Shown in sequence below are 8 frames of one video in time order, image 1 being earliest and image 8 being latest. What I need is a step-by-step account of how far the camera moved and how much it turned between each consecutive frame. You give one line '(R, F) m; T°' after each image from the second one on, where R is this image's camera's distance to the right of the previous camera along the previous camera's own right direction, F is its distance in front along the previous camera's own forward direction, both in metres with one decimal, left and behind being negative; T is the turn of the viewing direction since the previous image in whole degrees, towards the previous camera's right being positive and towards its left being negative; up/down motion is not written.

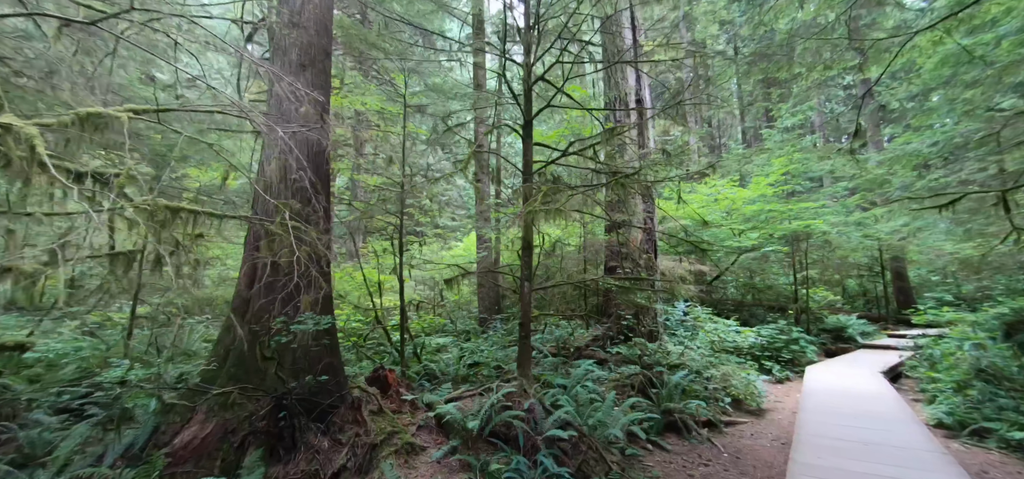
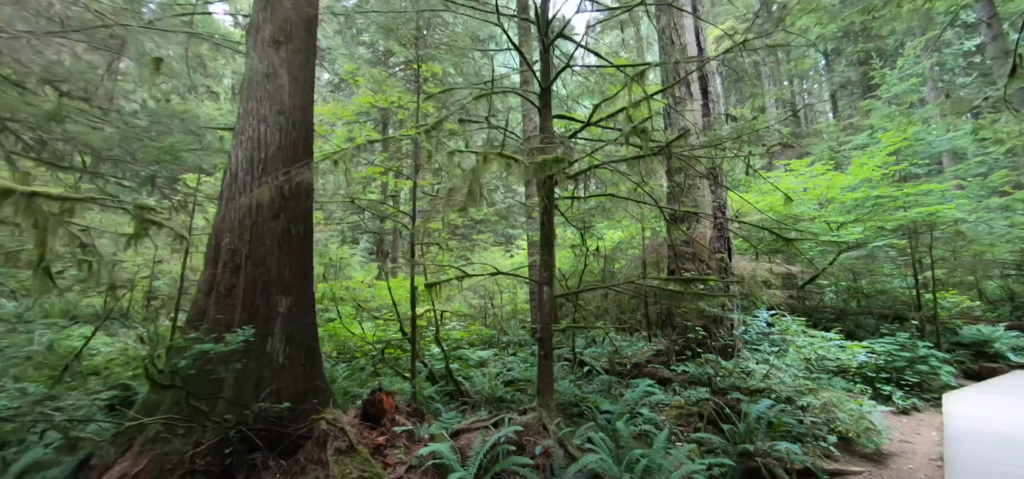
(+0.4, +0.8) m; -9°
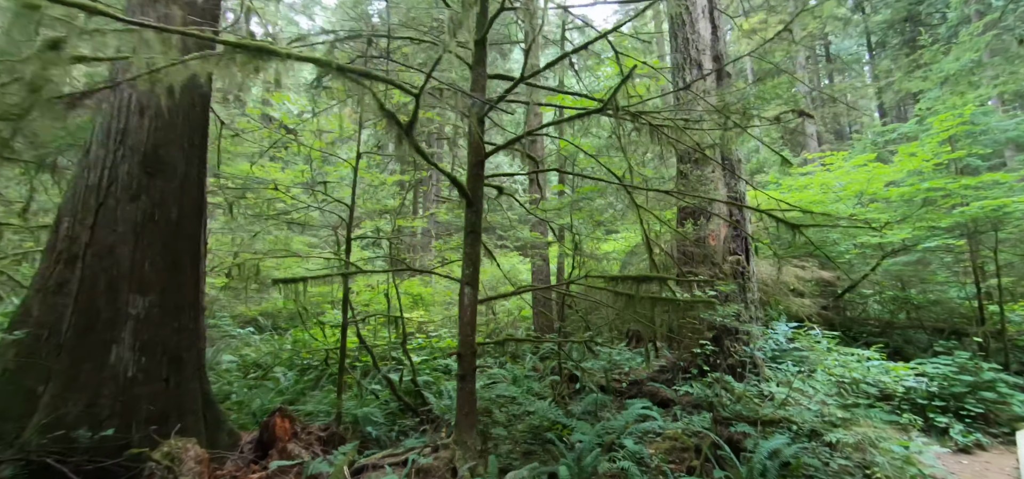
(+0.6, +0.7) m; -4°
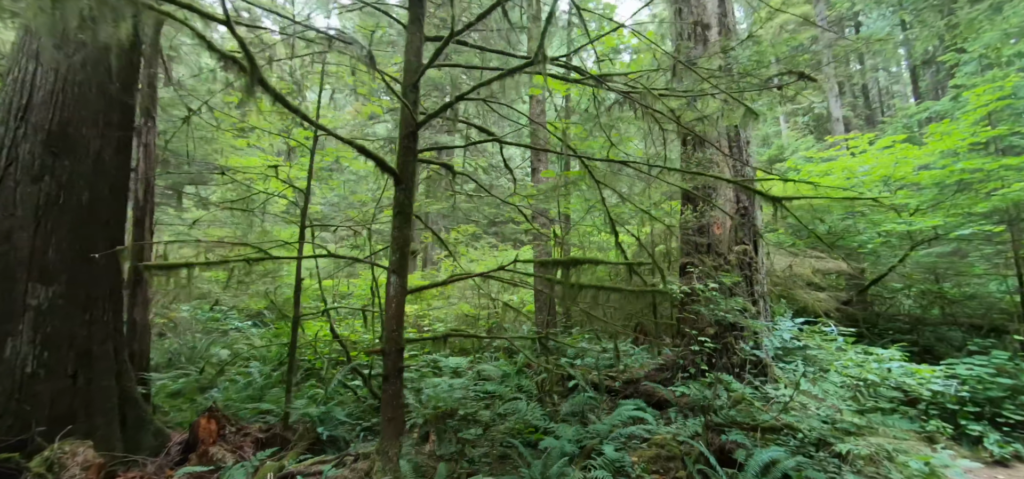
(+0.4, +0.3) m; -3°
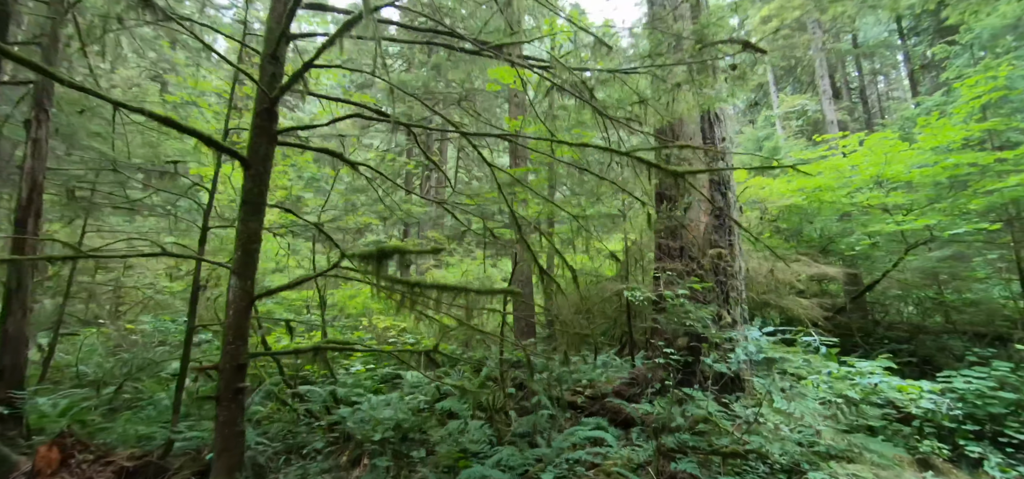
(+0.5, +0.4) m; -1°
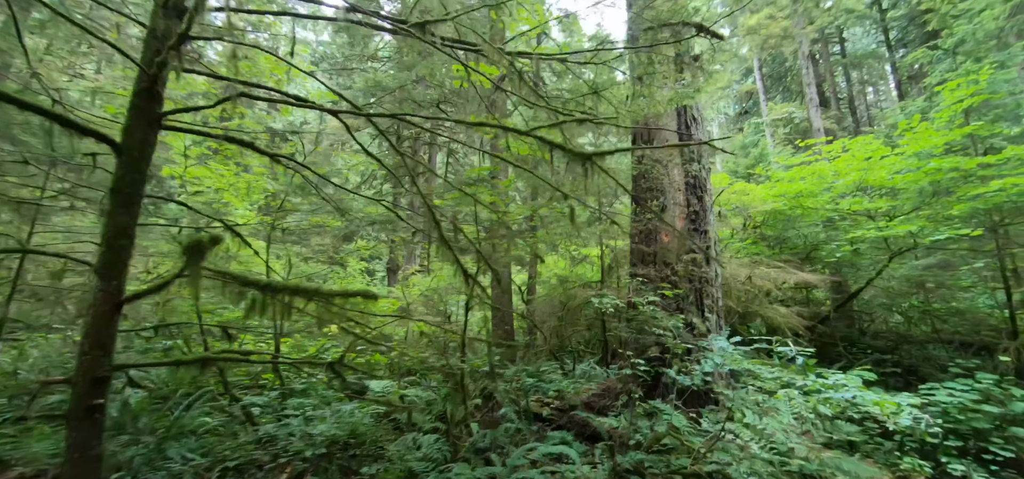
(+0.3, +0.2) m; +1°
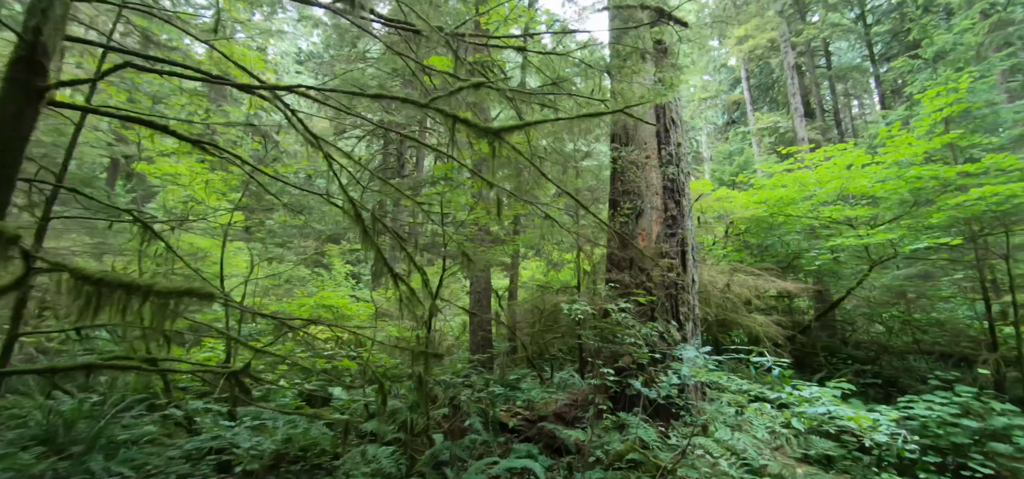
(+0.2, +0.2) m; +1°
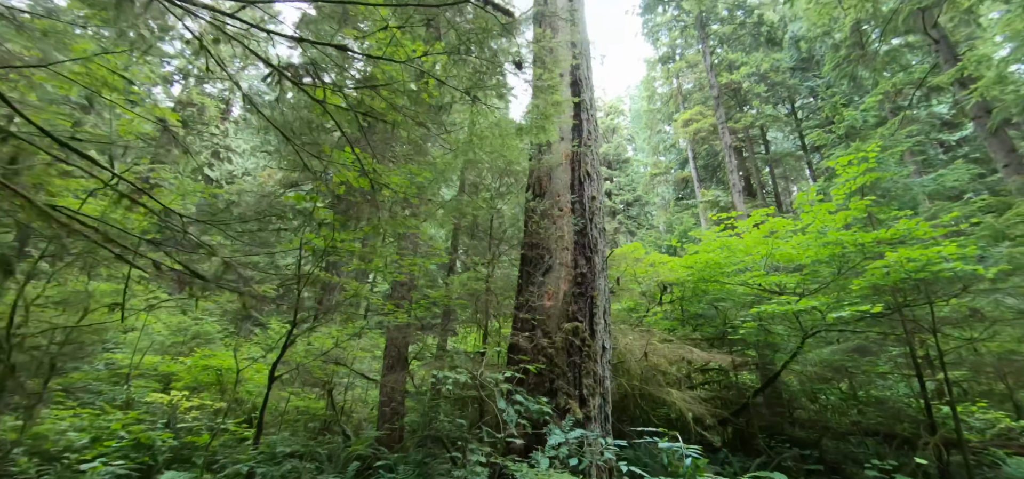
(+0.7, +0.6) m; +5°
